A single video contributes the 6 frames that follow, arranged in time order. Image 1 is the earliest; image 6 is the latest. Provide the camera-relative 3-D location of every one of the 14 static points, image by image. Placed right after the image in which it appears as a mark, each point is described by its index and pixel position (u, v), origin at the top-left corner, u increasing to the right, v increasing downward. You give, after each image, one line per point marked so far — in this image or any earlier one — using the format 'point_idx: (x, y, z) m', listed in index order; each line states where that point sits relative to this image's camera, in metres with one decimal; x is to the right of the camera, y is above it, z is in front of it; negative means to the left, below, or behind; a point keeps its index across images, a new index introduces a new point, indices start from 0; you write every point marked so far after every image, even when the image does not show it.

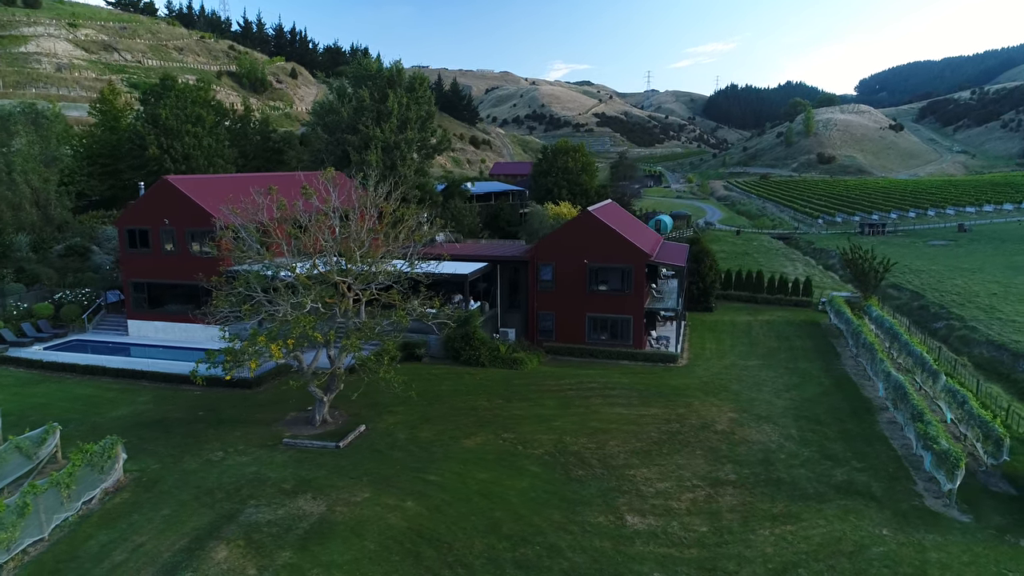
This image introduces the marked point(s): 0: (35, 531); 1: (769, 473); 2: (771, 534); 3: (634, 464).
0: (-9.6, -4.9, +14.4) m
1: (+6.9, -5.0, +19.2) m
2: (+5.9, -5.6, +16.1) m
3: (+3.3, -4.7, +19.0) m
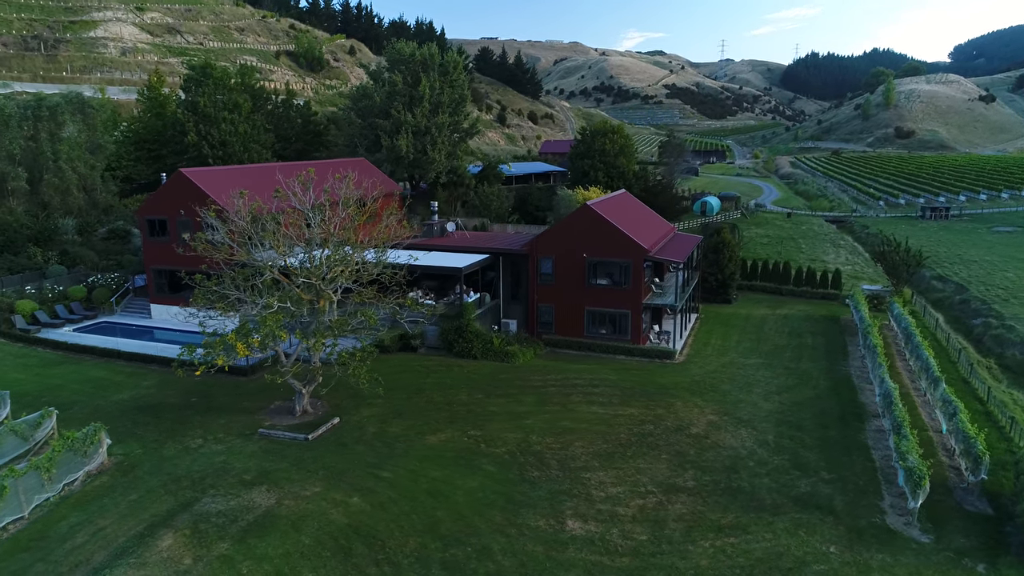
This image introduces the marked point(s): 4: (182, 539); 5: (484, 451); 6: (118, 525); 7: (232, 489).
0: (-11.1, -4.9, +15.8) m
1: (+5.8, -5.2, +19.1) m
2: (+4.5, -5.9, +16.2) m
3: (+2.2, -4.9, +19.2) m
4: (-6.8, -5.2, +14.7) m
5: (-0.8, -4.5, +19.5) m
6: (-8.6, -5.2, +15.5) m
7: (-6.6, -4.8, +16.7) m
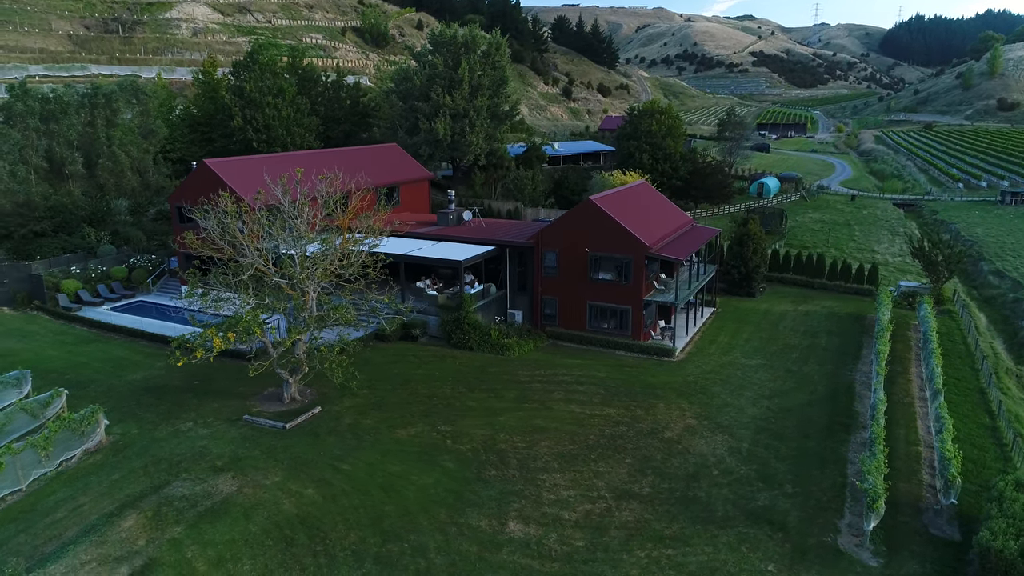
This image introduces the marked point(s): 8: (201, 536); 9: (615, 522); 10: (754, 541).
0: (-12.4, -4.8, +17.6) m
1: (+4.7, -5.4, +19.1) m
2: (+3.1, -6.2, +16.4) m
3: (+1.1, -5.0, +19.6) m
4: (-8.4, -5.3, +16.1) m
5: (-1.8, -4.5, +20.2) m
6: (-10.1, -5.2, +17.1) m
7: (-7.9, -4.8, +18.1) m
8: (-6.8, -5.5, +15.6) m
9: (+2.6, -5.8, +17.6) m
10: (+5.9, -6.1, +17.1) m
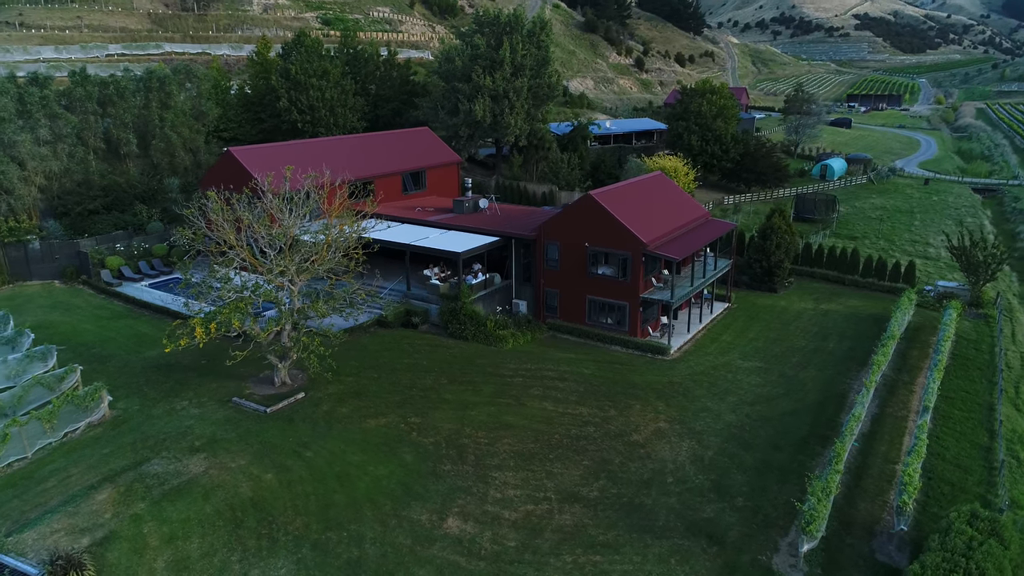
0: (-13.8, -4.5, +19.8) m
1: (+3.4, -5.7, +19.4) m
2: (+1.4, -6.5, +16.9) m
3: (-0.2, -5.1, +20.2) m
4: (-10.0, -5.2, +17.8) m
5: (-3.0, -4.5, +21.1) m
6: (-11.5, -5.0, +19.0) m
7: (-9.3, -4.6, +19.7) m
8: (-8.5, -5.5, +17.2) m
9: (+1.0, -6.0, +18.1) m
10: (+4.3, -6.5, +17.3) m
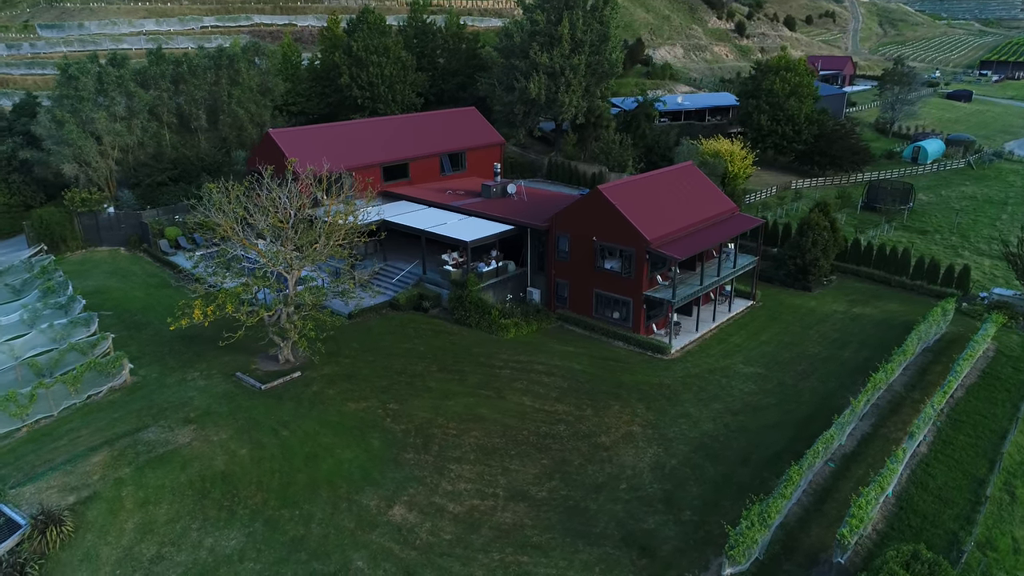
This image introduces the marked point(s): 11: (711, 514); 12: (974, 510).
0: (-14.9, -3.9, +22.5) m
1: (+2.0, -5.9, +19.8) m
2: (-0.4, -6.8, +17.6) m
3: (-1.4, -5.1, +21.1) m
4: (-11.4, -4.8, +20.1) m
5: (-4.0, -4.3, +22.3) m
6: (-12.8, -4.5, +21.5) m
7: (-10.4, -4.2, +21.9) m
8: (-10.1, -5.2, +19.3) m
9: (-0.5, -6.2, +18.9) m
10: (+2.5, -6.9, +17.6) m
11: (+5.4, -6.2, +19.3) m
12: (+13.0, -6.2, +19.9) m
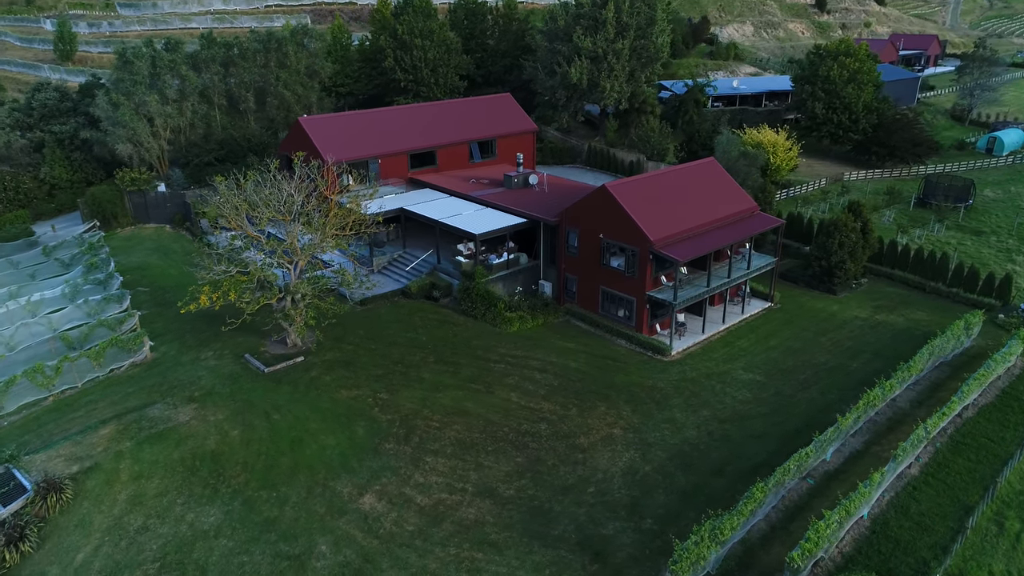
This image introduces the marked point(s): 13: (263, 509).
0: (-15.4, -3.2, +24.6) m
1: (+1.0, -6.1, +20.2) m
2: (-1.5, -6.9, +18.3) m
3: (-2.1, -5.1, +21.8) m
4: (-12.2, -4.4, +21.8) m
5: (-4.6, -4.1, +23.3) m
6: (-13.4, -4.0, +23.3) m
7: (-11.0, -3.8, +23.4) m
8: (-11.0, -4.9, +20.9) m
9: (-1.6, -6.3, +19.6) m
10: (+1.3, -7.1, +18.1) m
11: (+4.4, -6.5, +19.4) m
12: (+12.0, -6.8, +19.2) m
13: (-6.9, -6.1, +19.5) m
